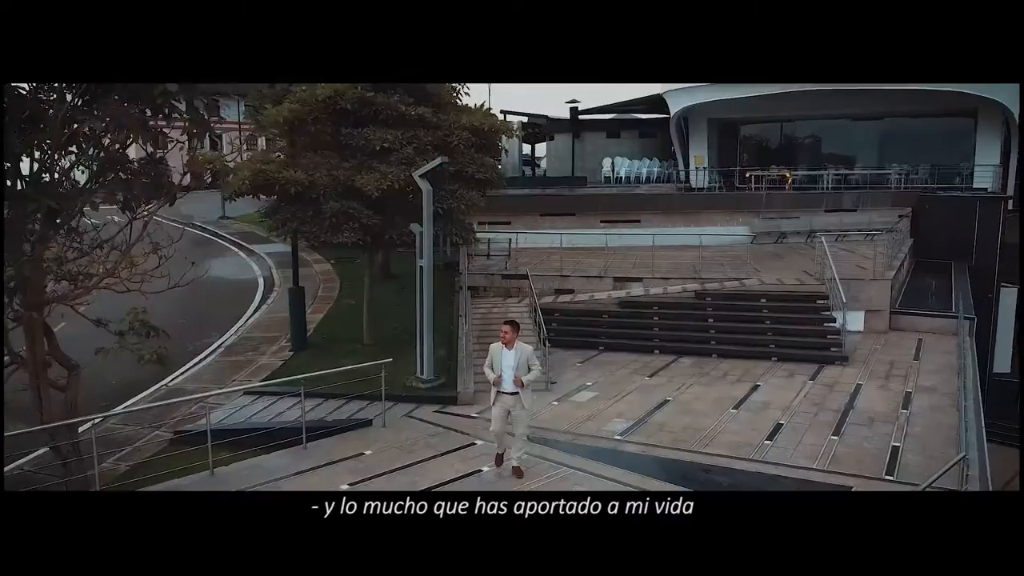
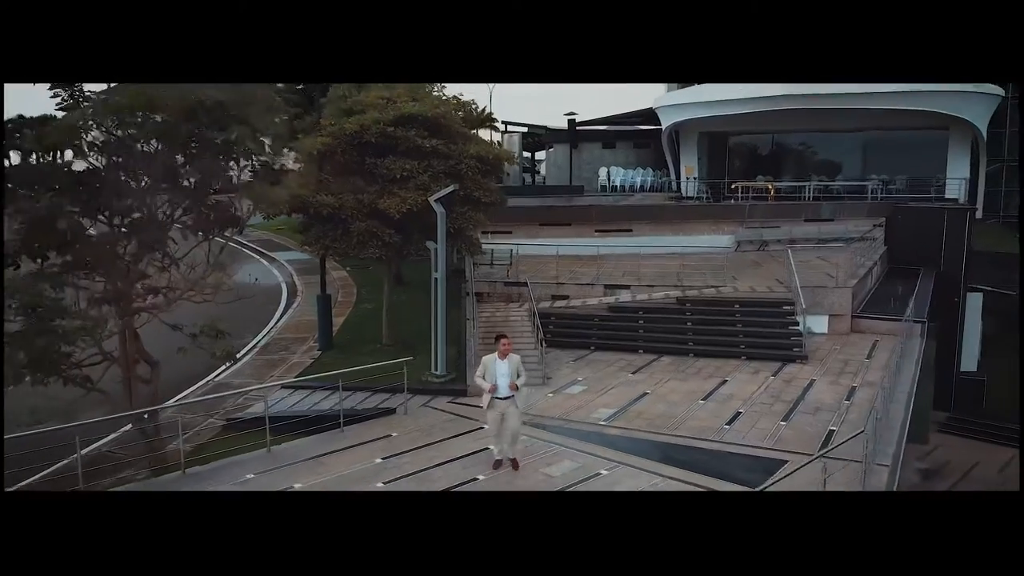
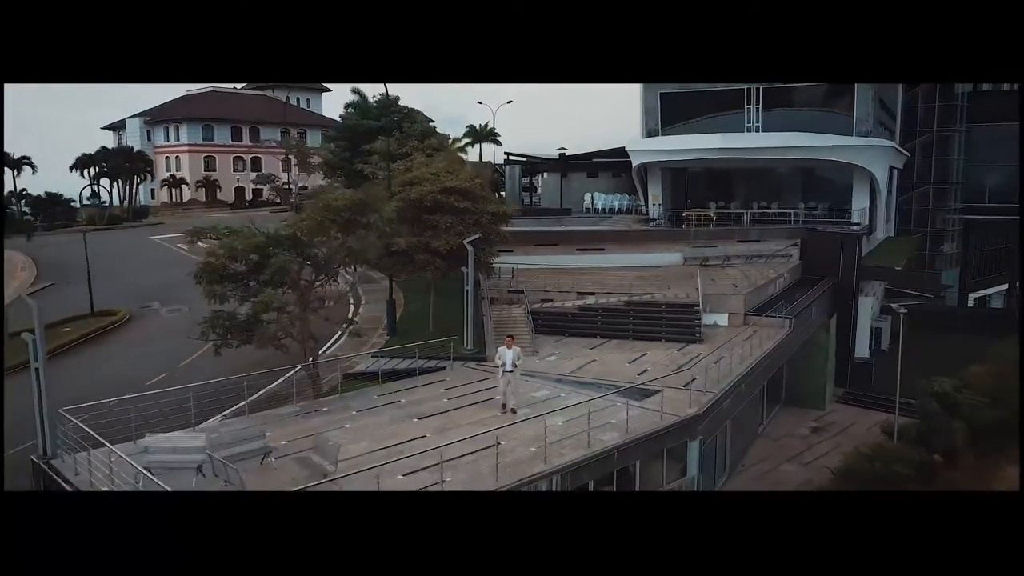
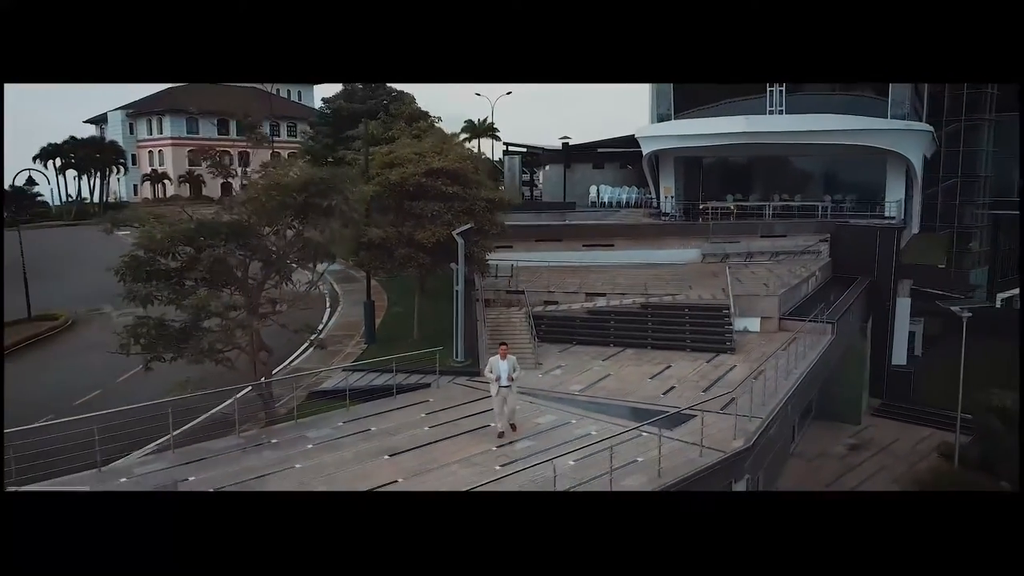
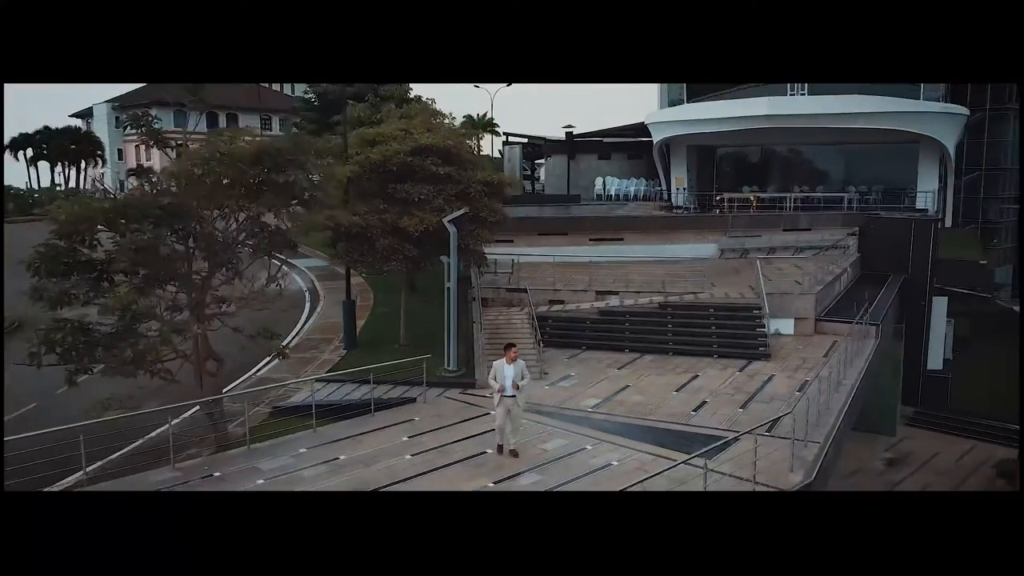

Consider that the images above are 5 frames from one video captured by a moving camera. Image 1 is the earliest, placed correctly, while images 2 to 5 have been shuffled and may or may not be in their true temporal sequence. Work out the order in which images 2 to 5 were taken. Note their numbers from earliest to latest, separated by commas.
2, 5, 4, 3
